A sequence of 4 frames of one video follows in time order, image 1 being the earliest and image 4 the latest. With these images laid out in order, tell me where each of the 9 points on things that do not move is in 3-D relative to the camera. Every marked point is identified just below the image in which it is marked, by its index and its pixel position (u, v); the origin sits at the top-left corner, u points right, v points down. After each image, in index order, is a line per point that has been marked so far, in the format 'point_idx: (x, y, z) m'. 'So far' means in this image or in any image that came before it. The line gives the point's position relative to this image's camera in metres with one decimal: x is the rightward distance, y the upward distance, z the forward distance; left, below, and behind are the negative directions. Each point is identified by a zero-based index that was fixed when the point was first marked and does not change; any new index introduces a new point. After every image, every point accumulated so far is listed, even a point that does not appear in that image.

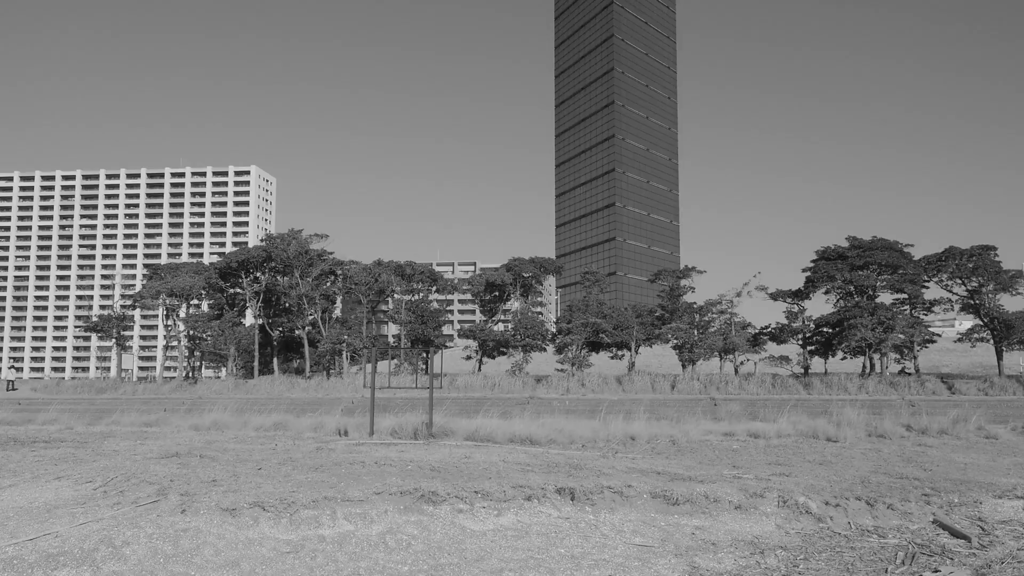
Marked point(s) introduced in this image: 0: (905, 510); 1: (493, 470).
0: (+4.1, -2.3, +7.9) m
1: (-0.3, -2.1, +8.3) m
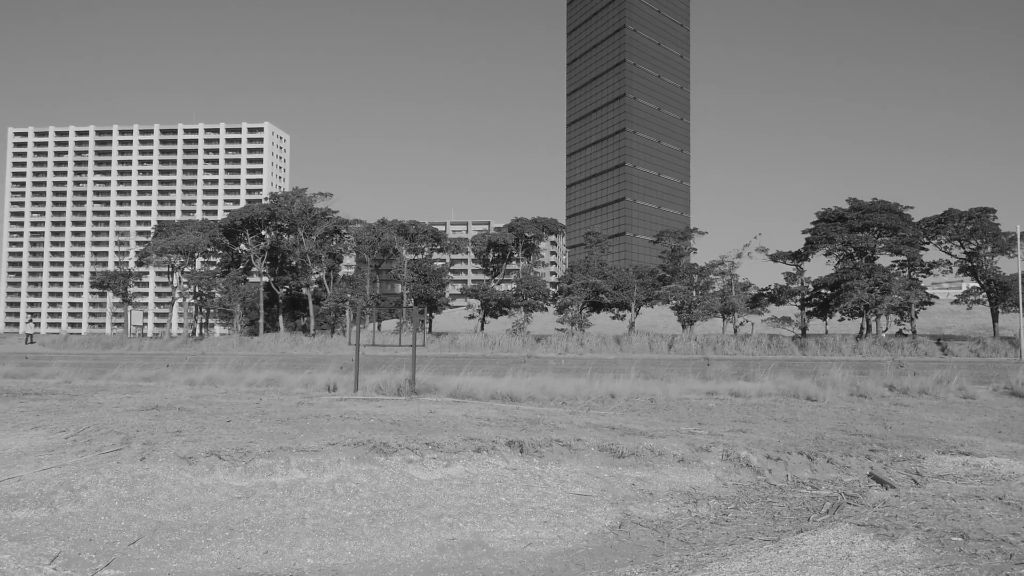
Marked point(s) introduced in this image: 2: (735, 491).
0: (+3.6, -1.9, +8.2) m
1: (-0.7, -1.6, +8.7) m
2: (+2.2, -2.0, +7.3) m
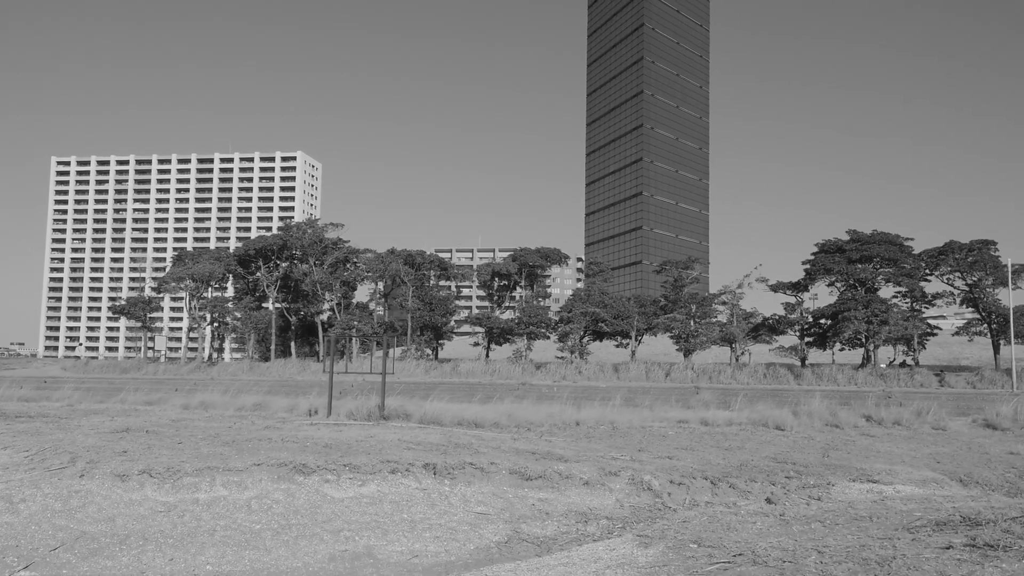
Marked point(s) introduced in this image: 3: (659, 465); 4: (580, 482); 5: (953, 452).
0: (+2.7, -2.3, +8.6) m
1: (-1.7, -2.0, +9.3) m
2: (+1.2, -2.3, +7.8) m
3: (+1.9, -2.3, +9.5) m
4: (+0.8, -2.2, +8.4) m
5: (+8.4, -3.1, +14.1) m
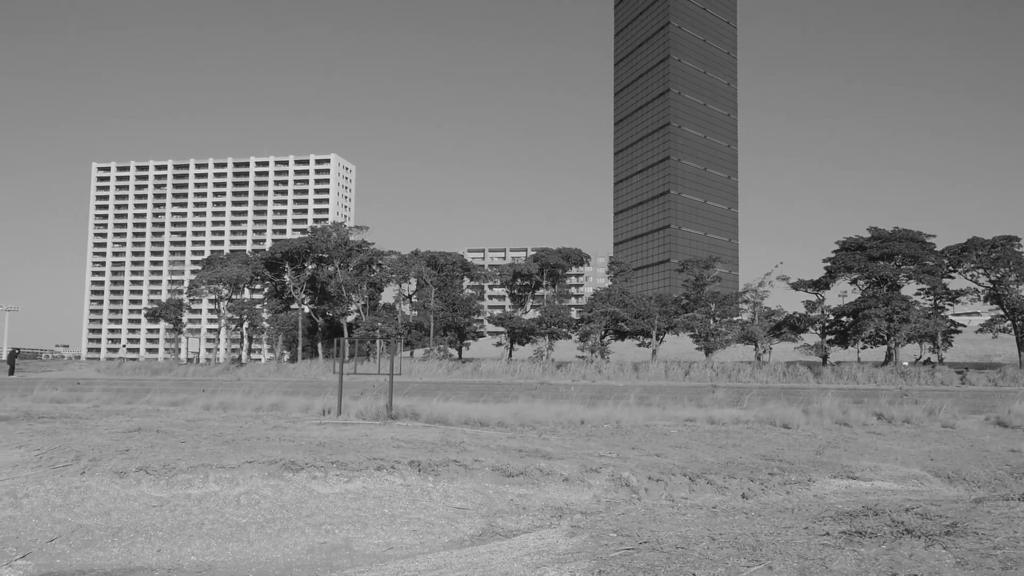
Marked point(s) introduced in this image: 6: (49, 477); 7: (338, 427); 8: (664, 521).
0: (+2.5, -2.4, +8.8) m
1: (-1.8, -2.0, +9.6) m
2: (+1.0, -2.4, +8.0) m
3: (+1.7, -2.3, +9.8) m
4: (+0.6, -2.2, +8.7) m
5: (+8.4, -3.1, +14.1) m
6: (-4.9, -2.0, +7.9) m
7: (-3.1, -2.5, +13.2) m
8: (+1.6, -2.4, +7.3) m
